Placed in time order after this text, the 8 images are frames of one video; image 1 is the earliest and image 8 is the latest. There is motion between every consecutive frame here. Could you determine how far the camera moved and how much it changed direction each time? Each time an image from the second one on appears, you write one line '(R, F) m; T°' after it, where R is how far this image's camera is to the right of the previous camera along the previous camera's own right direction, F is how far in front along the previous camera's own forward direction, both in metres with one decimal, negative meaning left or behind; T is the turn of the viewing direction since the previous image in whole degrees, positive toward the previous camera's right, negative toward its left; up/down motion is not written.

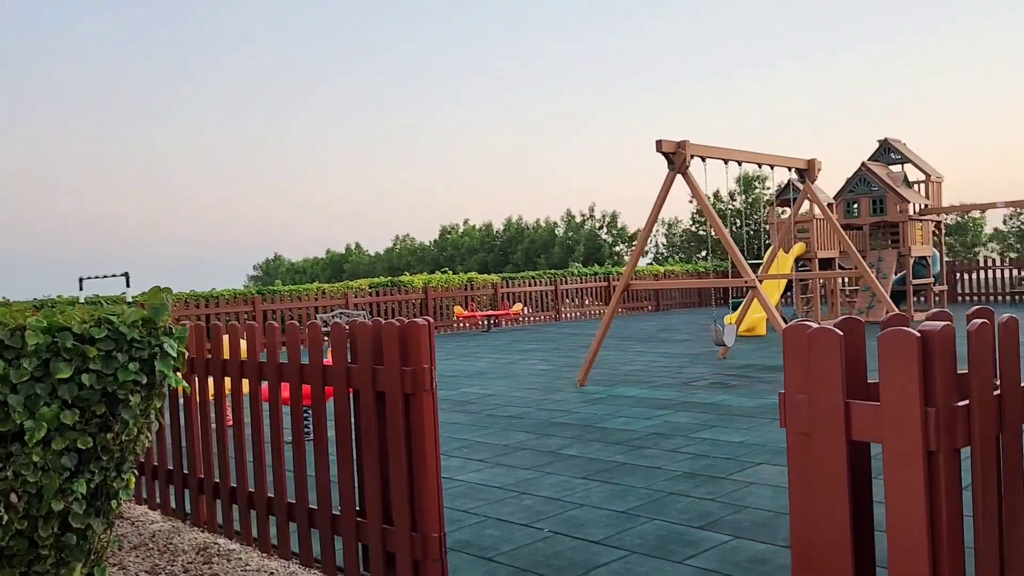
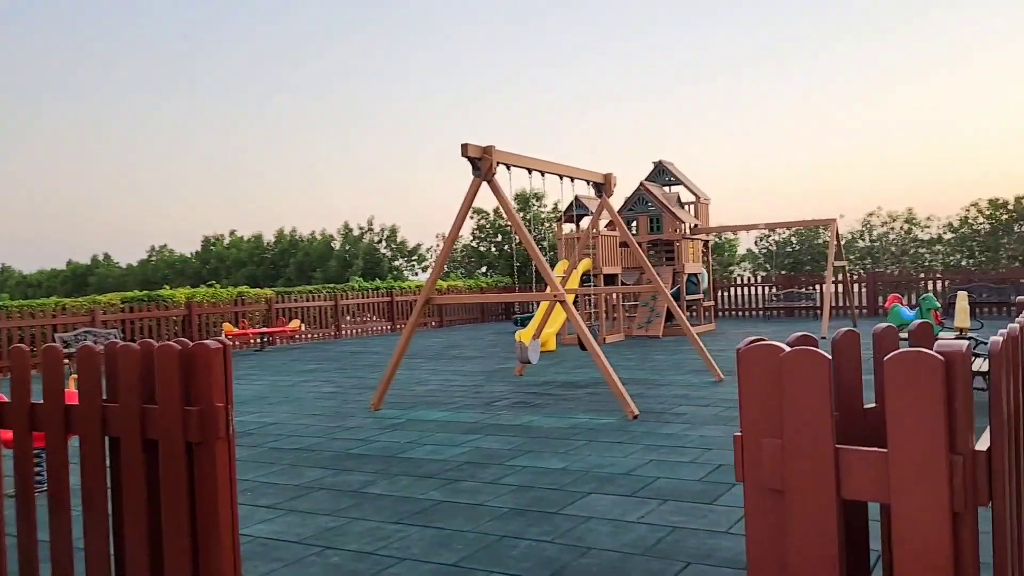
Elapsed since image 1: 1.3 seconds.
(-0.2, +0.6) m; +15°
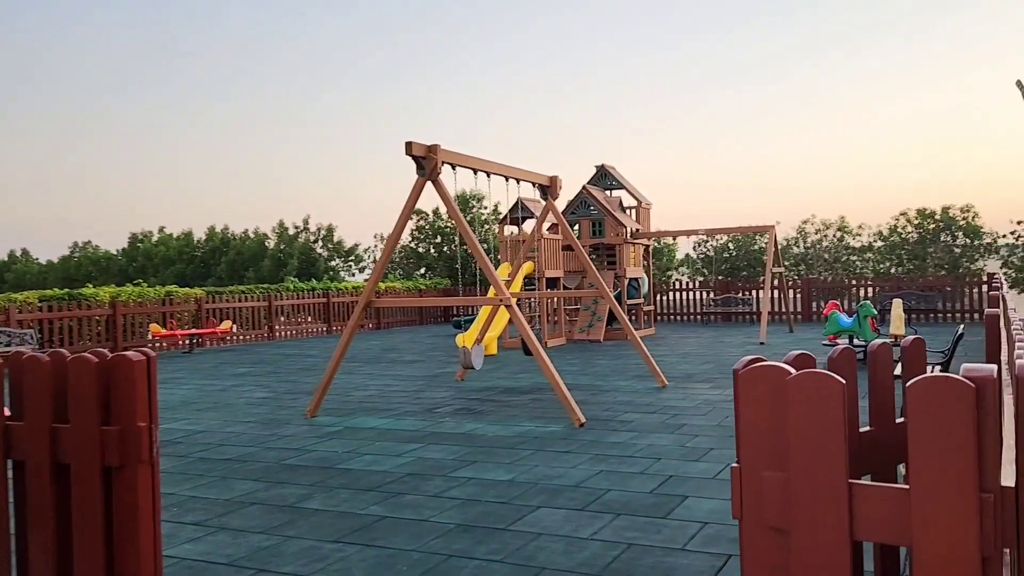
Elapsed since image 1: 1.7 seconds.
(-0.1, +0.2) m; +4°
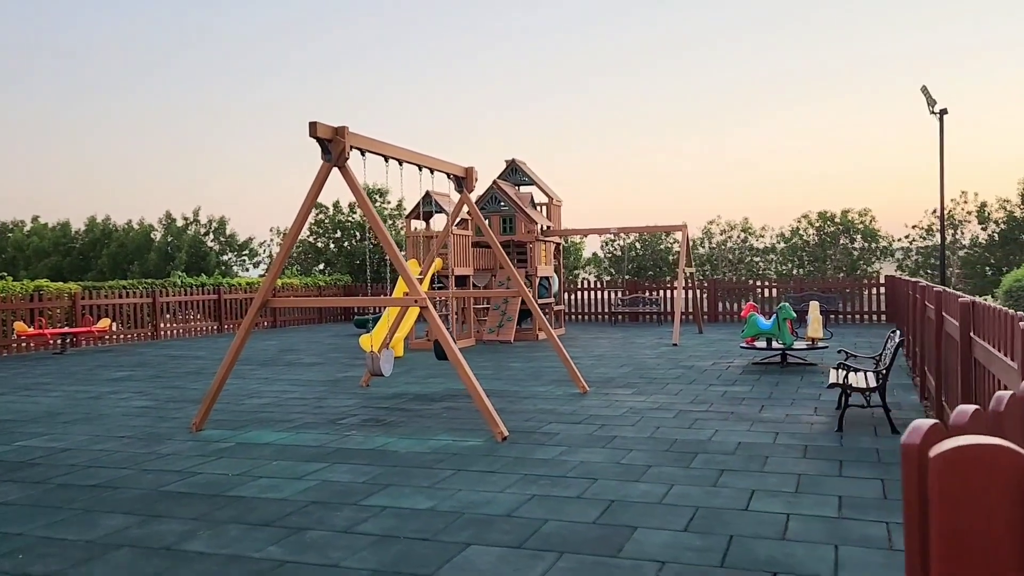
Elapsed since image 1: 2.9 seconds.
(-0.1, +0.6) m; +7°
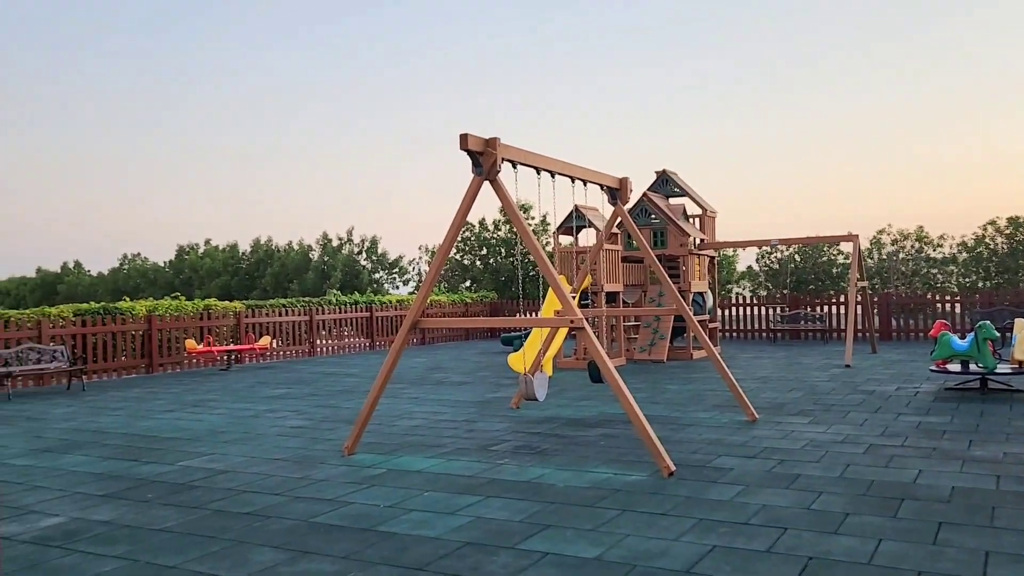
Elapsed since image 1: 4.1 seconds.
(-0.1, +0.4) m; -10°
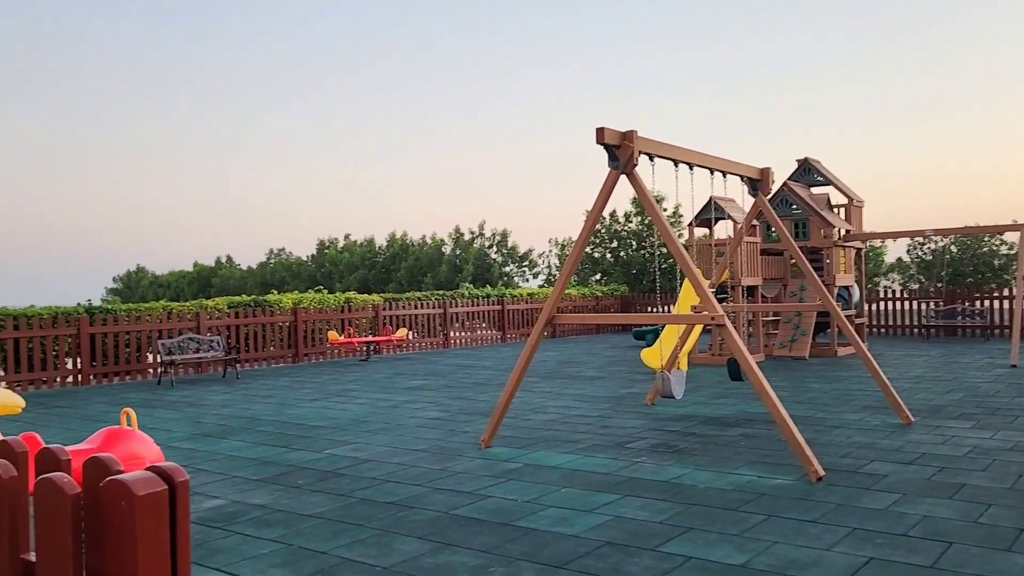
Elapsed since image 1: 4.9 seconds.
(-0.1, 0.0) m; -9°
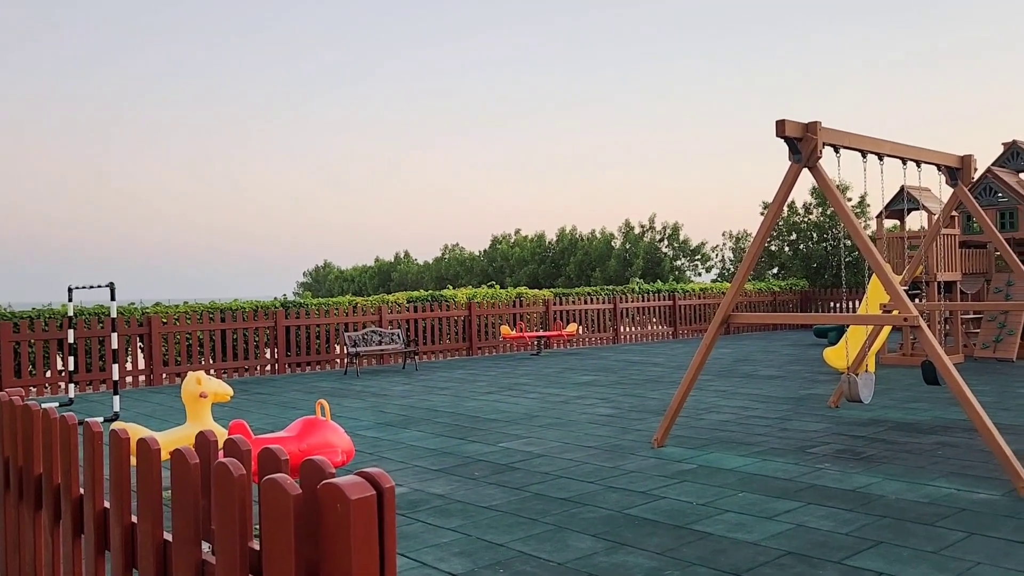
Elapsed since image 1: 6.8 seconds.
(0.0, 0.0) m; -12°
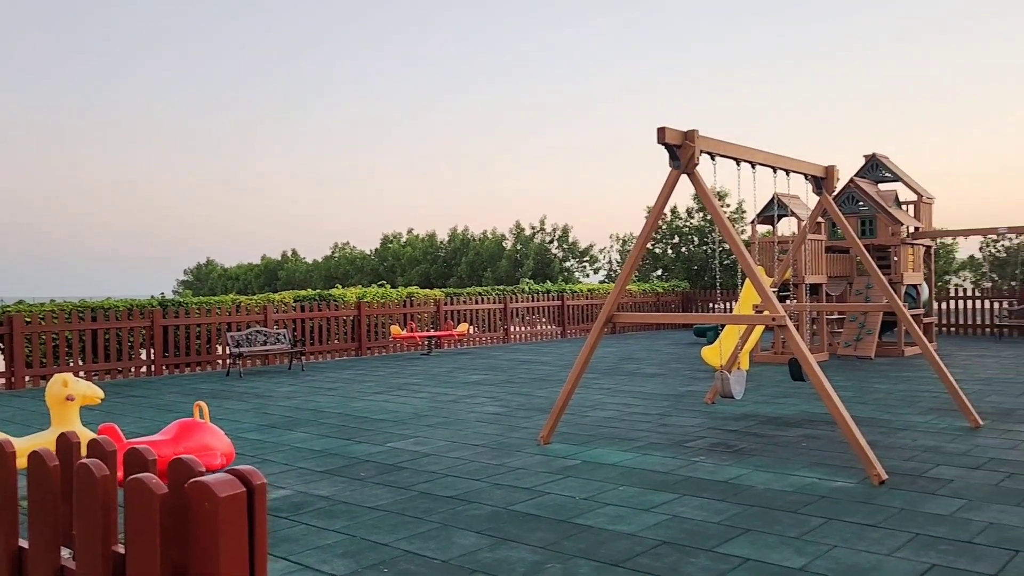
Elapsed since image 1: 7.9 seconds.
(0.0, 0.0) m; +7°
